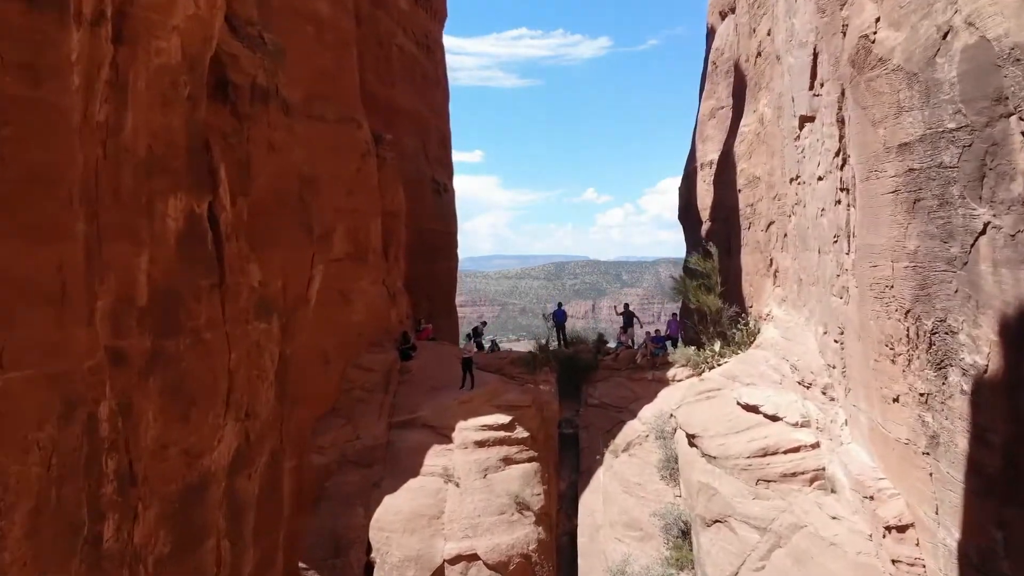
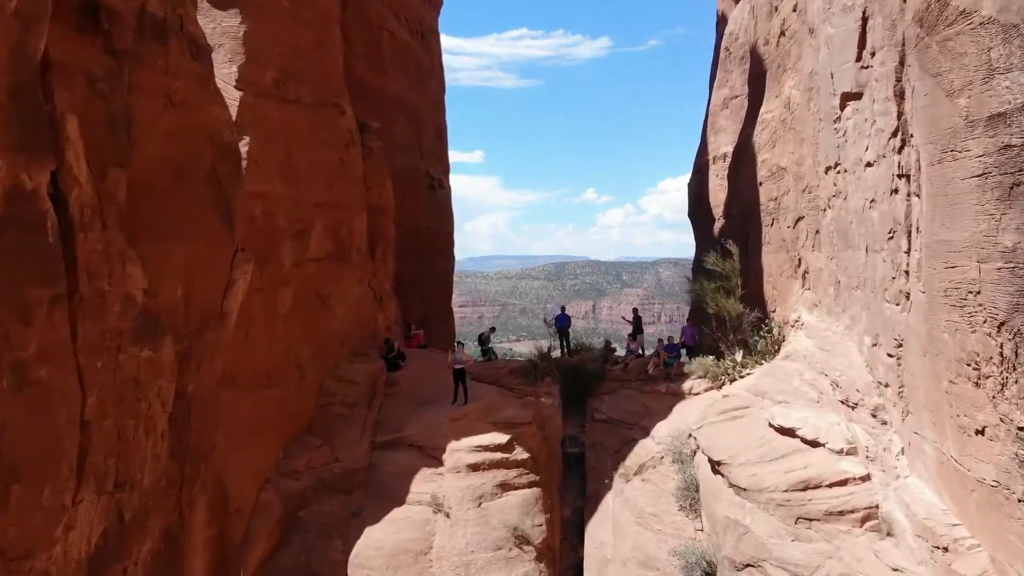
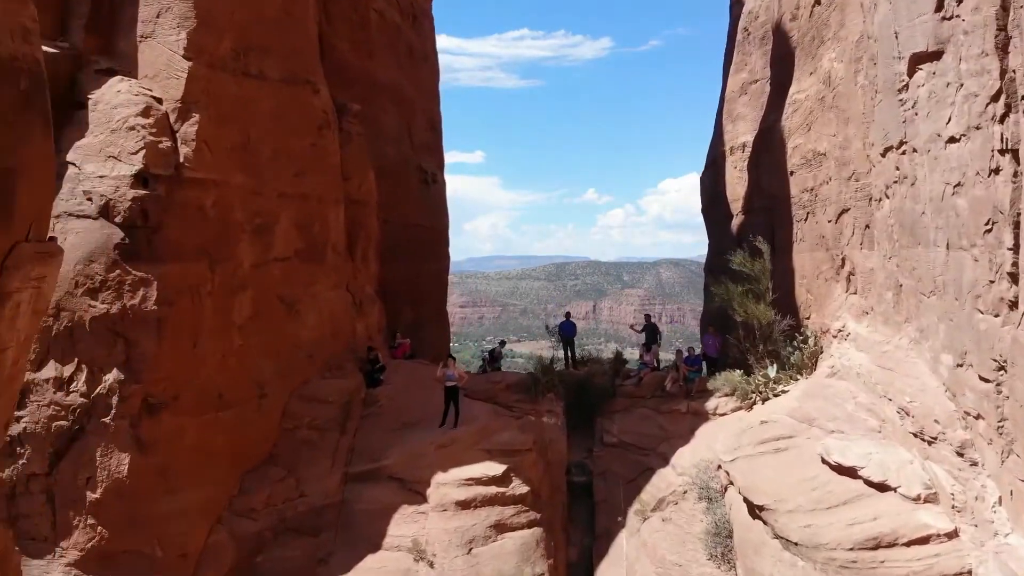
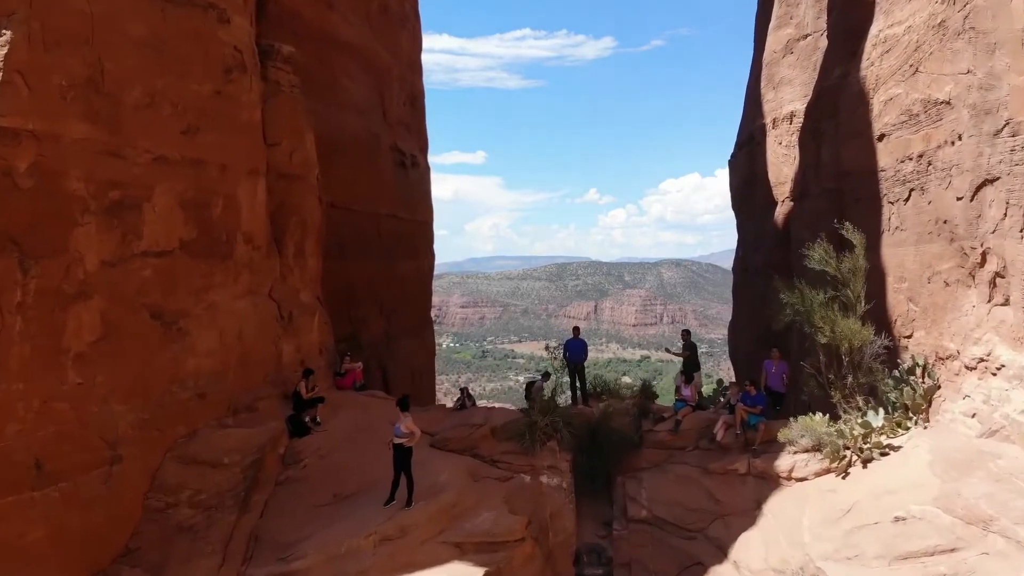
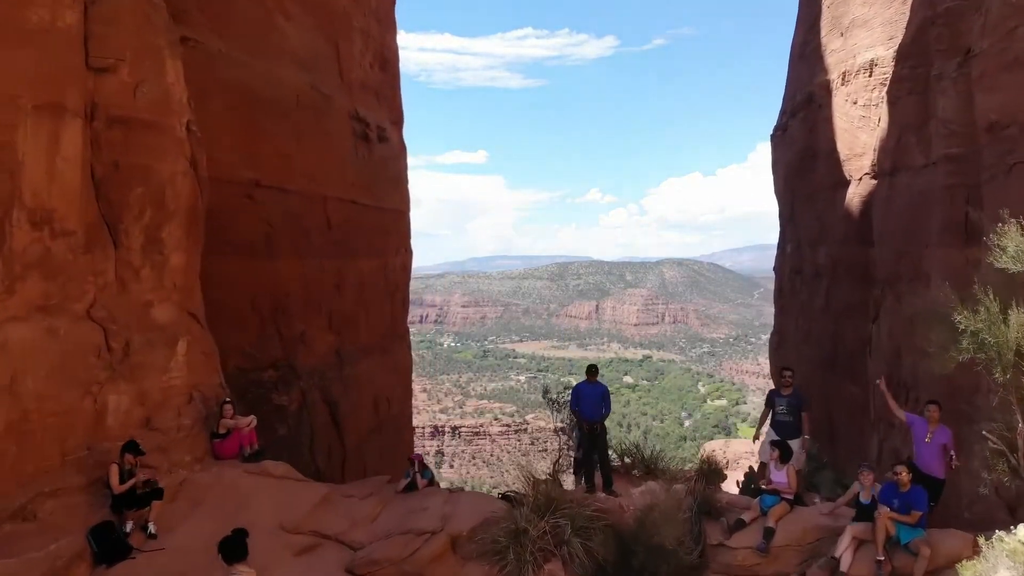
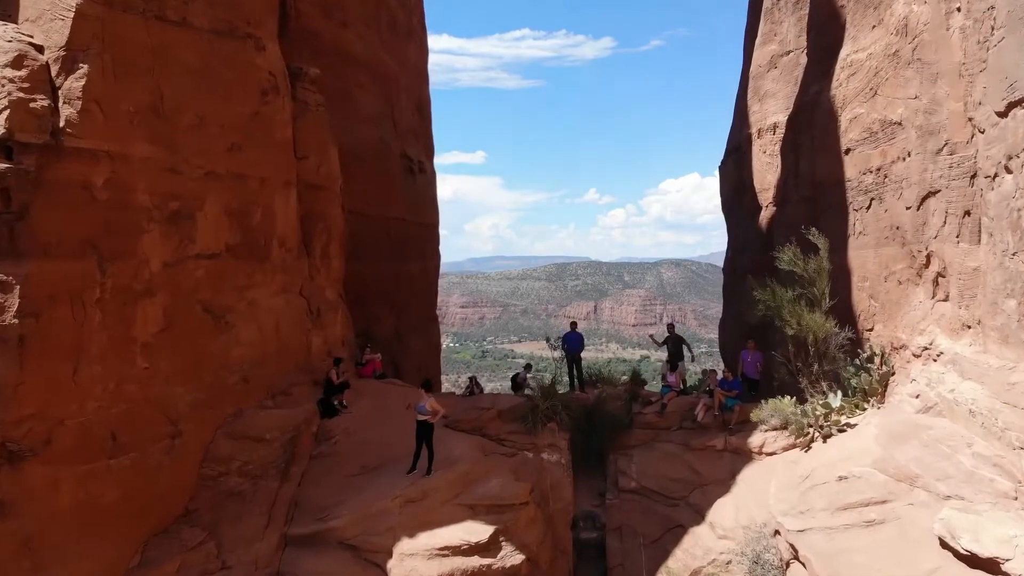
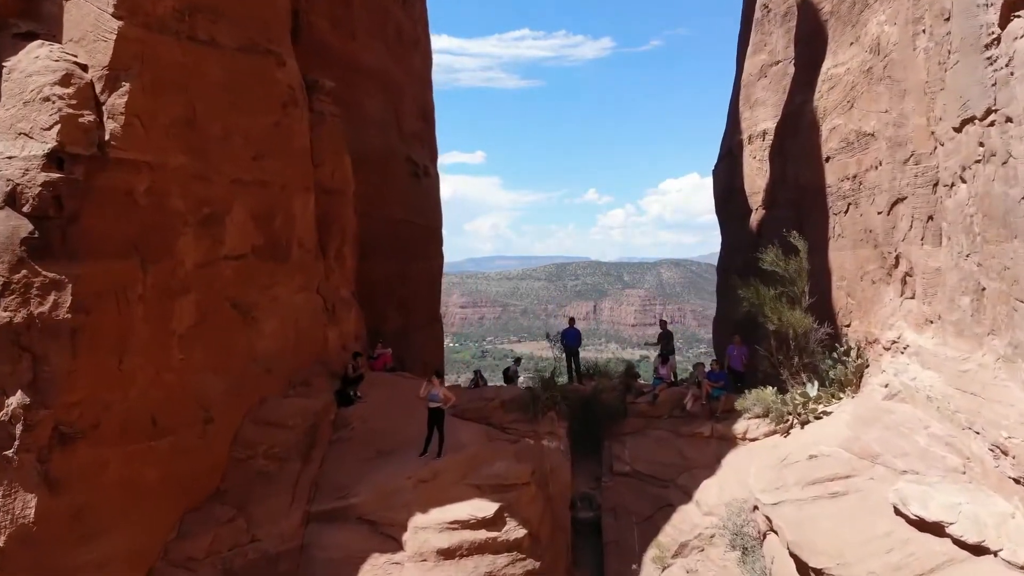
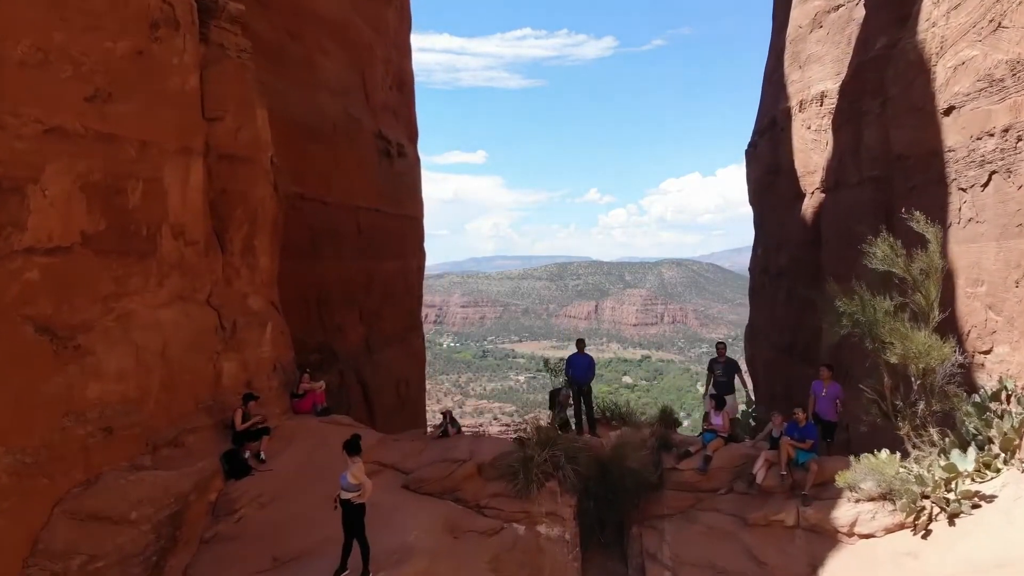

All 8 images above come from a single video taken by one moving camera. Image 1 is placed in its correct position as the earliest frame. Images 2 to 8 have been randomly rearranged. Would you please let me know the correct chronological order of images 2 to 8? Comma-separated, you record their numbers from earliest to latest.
2, 3, 7, 6, 4, 8, 5
